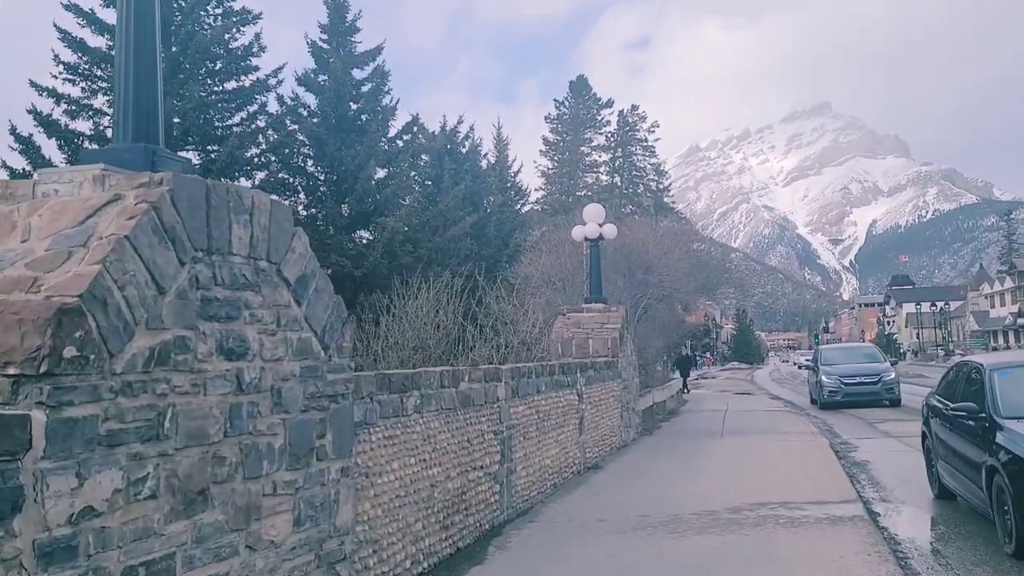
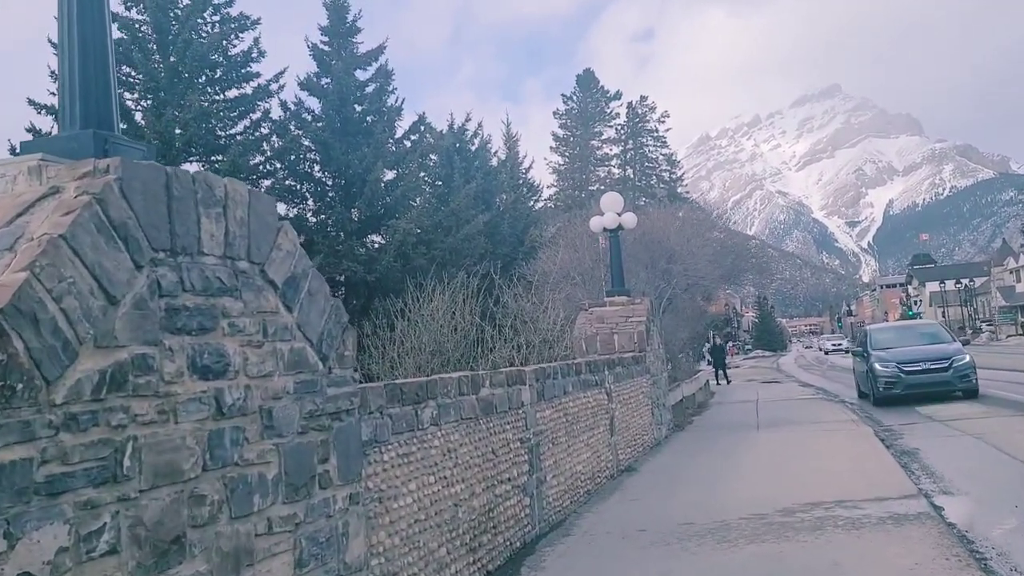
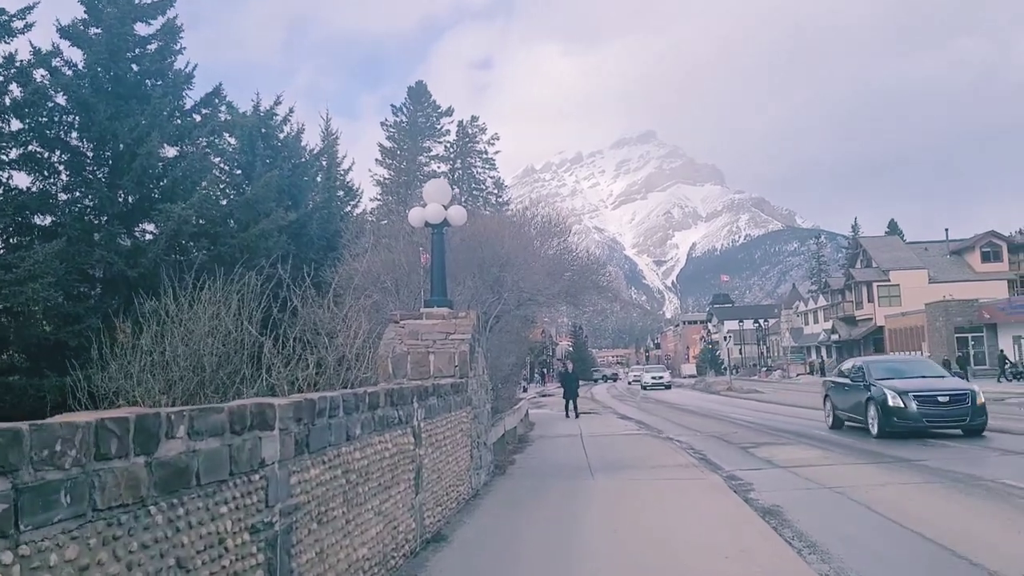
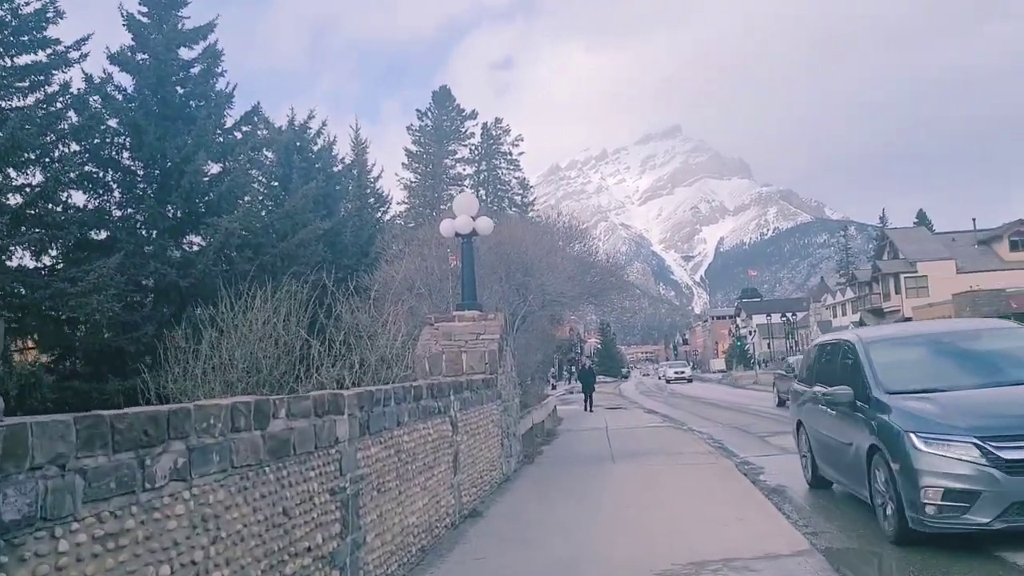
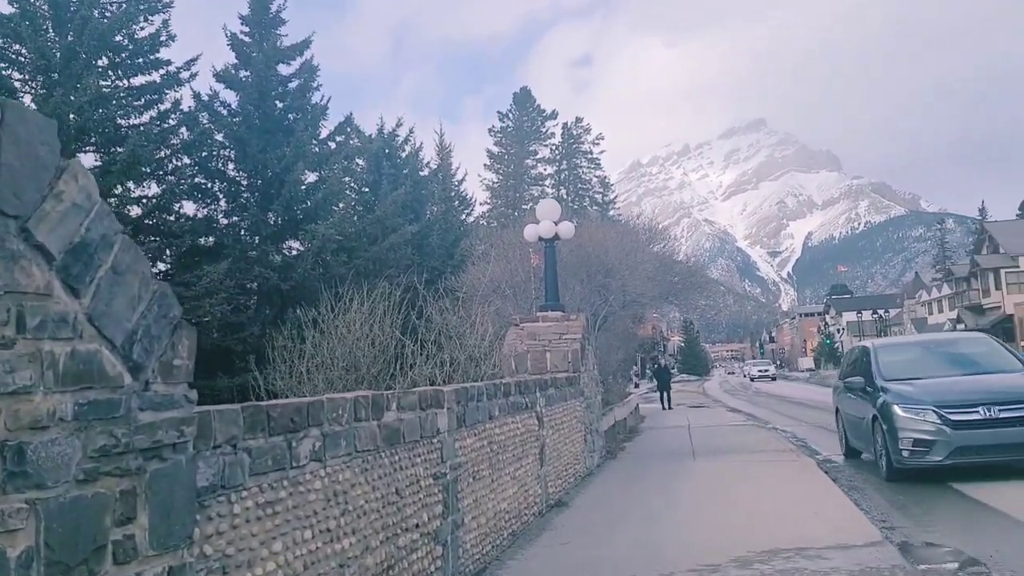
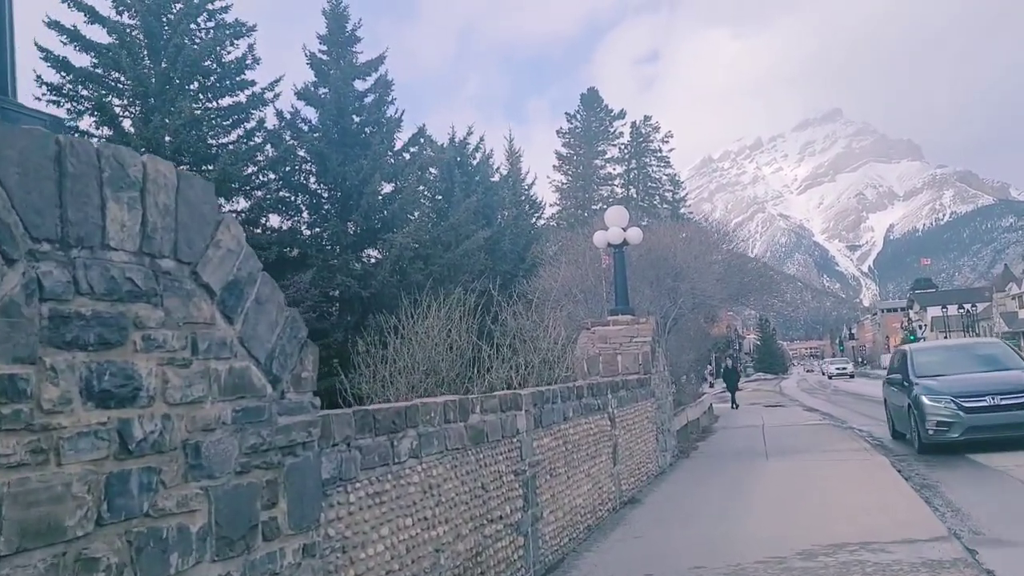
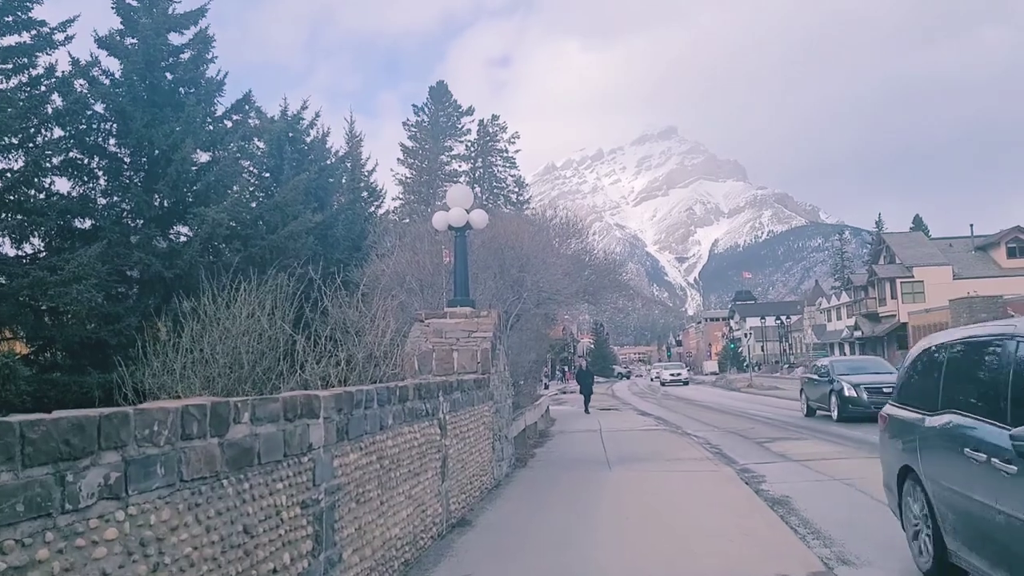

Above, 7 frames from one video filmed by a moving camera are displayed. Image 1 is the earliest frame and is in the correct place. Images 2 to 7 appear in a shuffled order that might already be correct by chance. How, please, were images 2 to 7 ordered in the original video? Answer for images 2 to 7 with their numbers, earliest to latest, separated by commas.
2, 6, 5, 4, 7, 3
